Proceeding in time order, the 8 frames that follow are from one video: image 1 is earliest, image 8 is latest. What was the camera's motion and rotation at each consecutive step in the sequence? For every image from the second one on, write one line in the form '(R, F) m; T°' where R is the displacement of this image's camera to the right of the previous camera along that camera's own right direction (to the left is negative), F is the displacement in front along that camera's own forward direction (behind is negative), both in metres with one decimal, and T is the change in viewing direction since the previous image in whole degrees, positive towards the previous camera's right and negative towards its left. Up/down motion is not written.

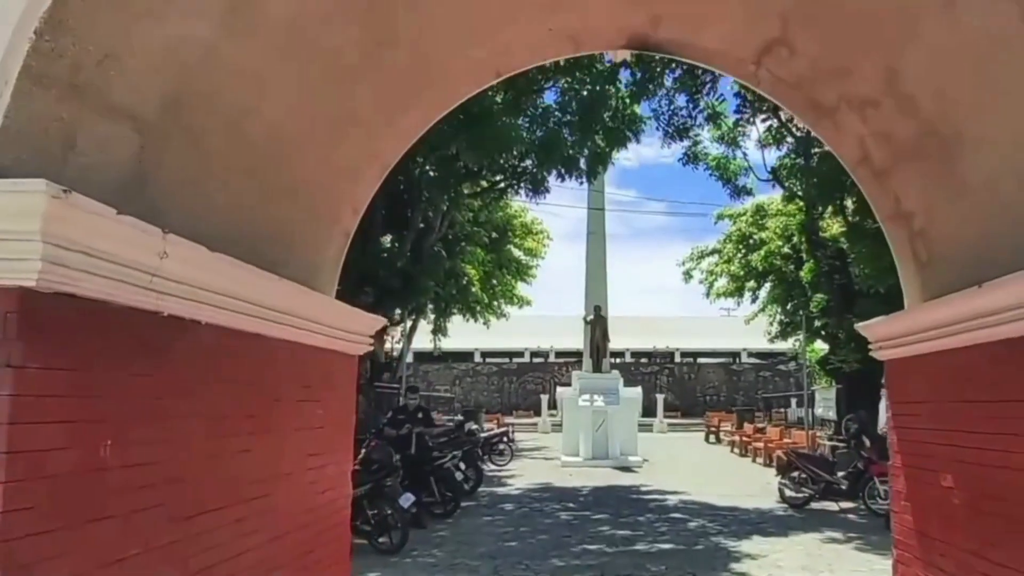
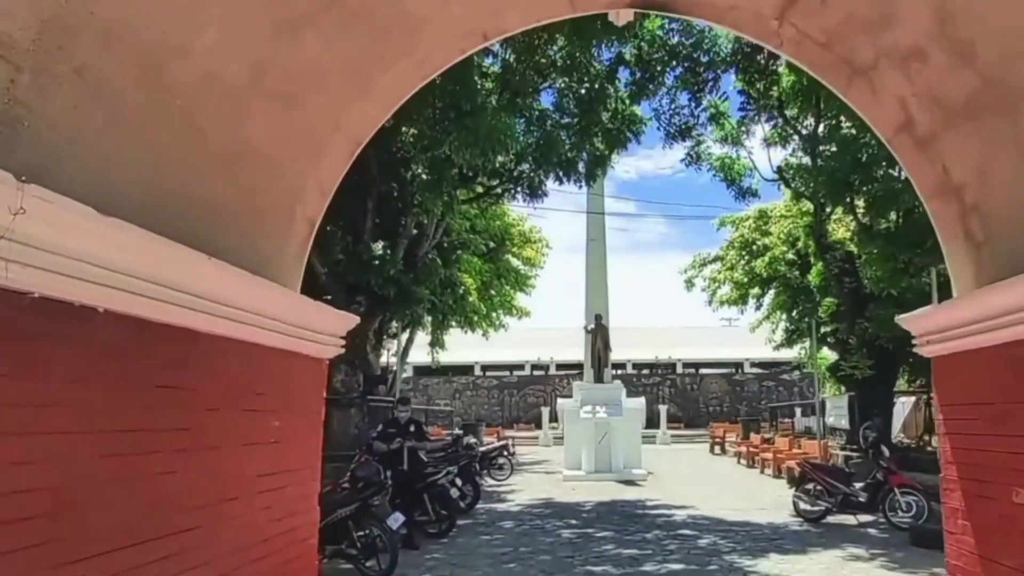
(0.0, +0.6) m; 0°
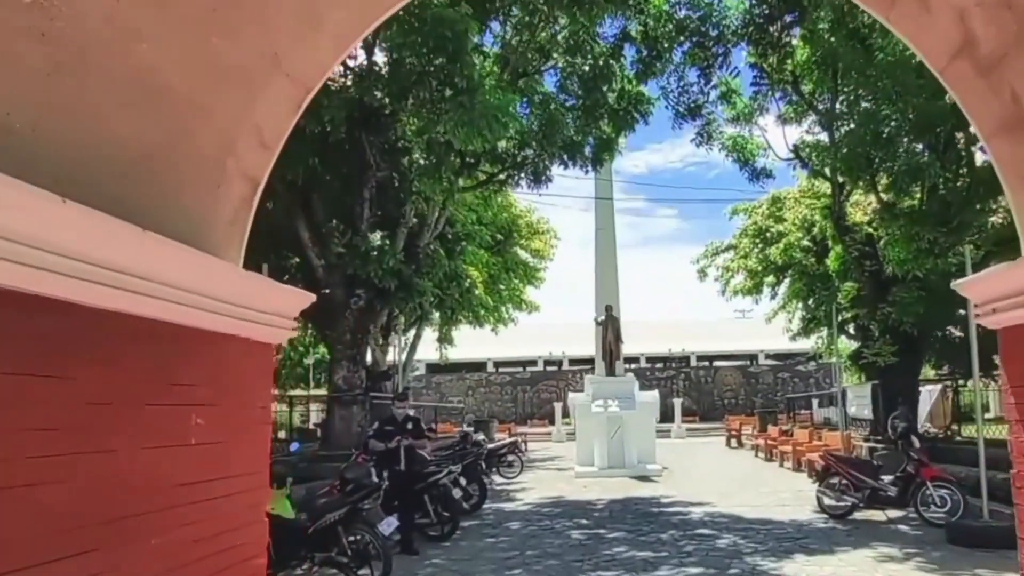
(+0.1, +0.6) m; -1°
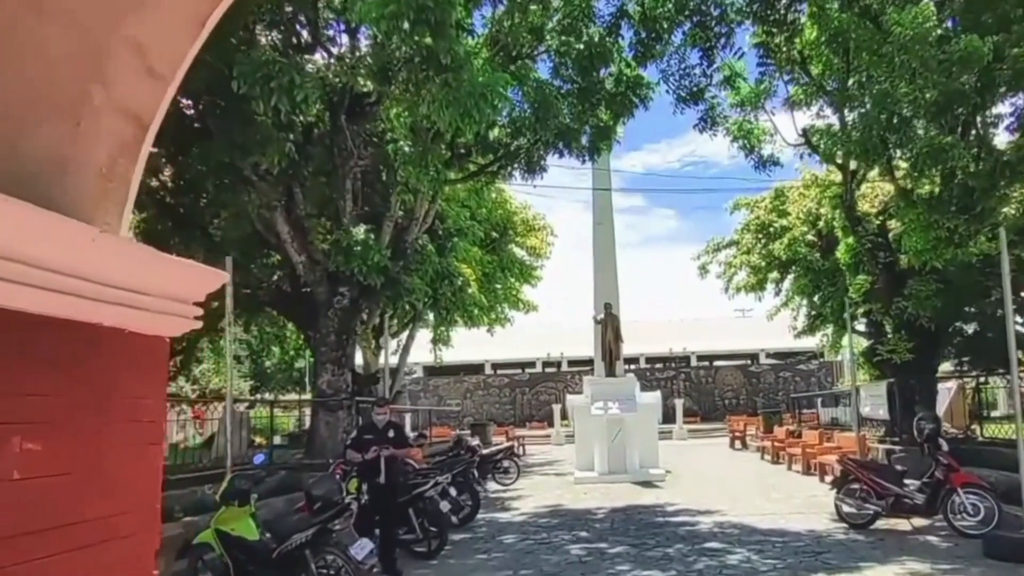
(+0.1, +0.8) m; 0°
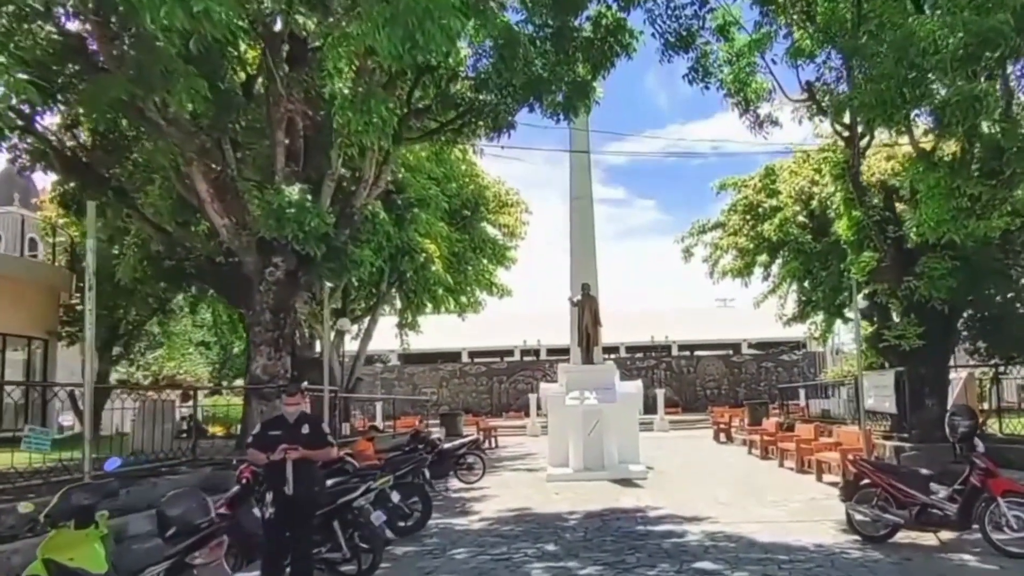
(+0.3, +1.7) m; +1°
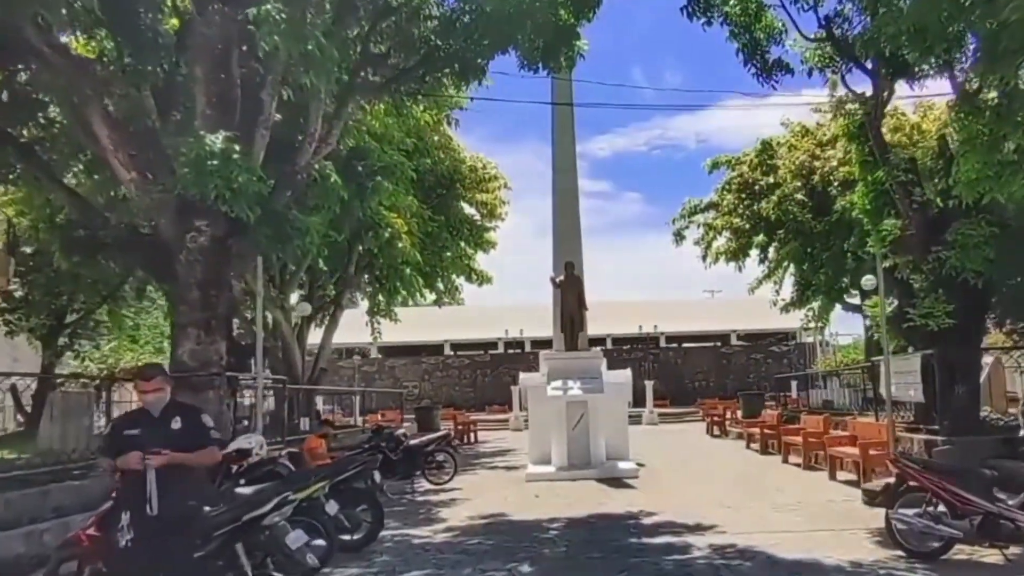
(+0.2, +1.7) m; +1°
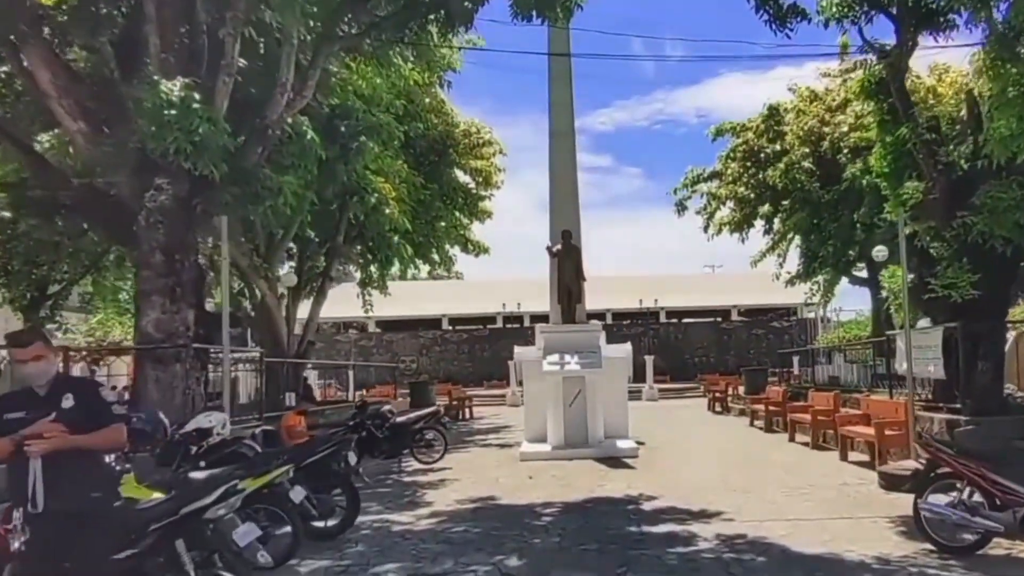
(+0.1, +0.8) m; 0°
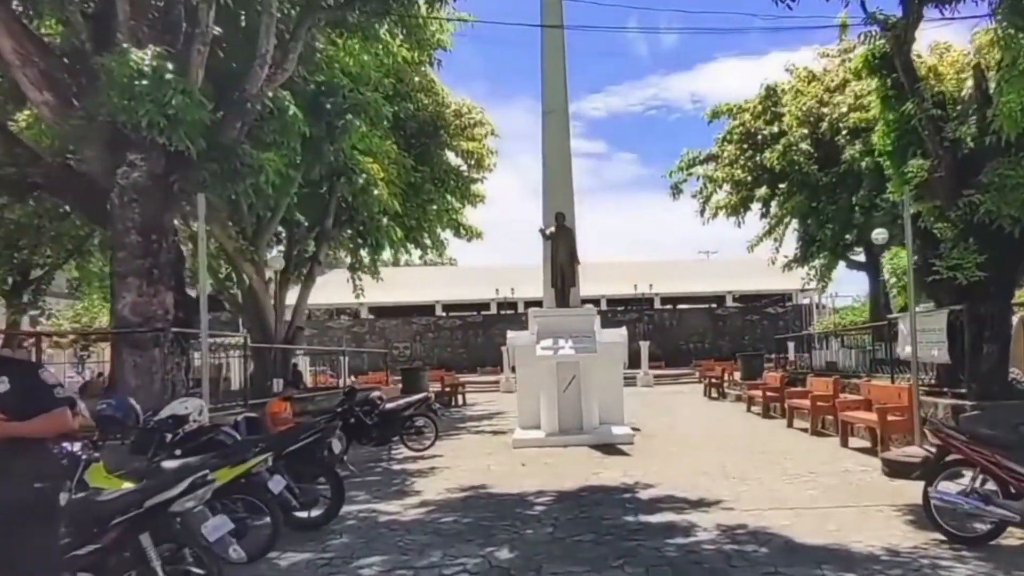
(0.0, +0.3) m; 0°
